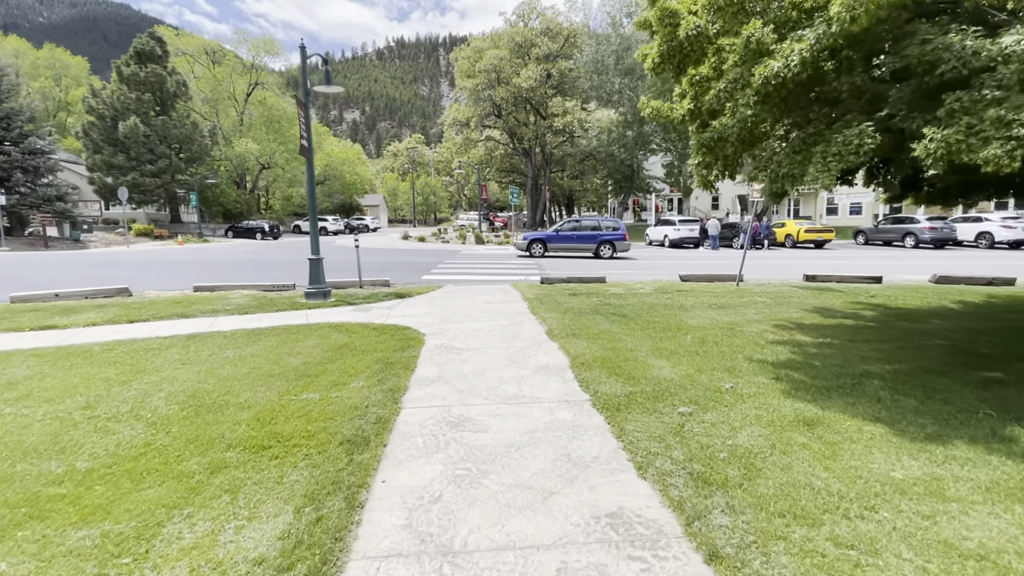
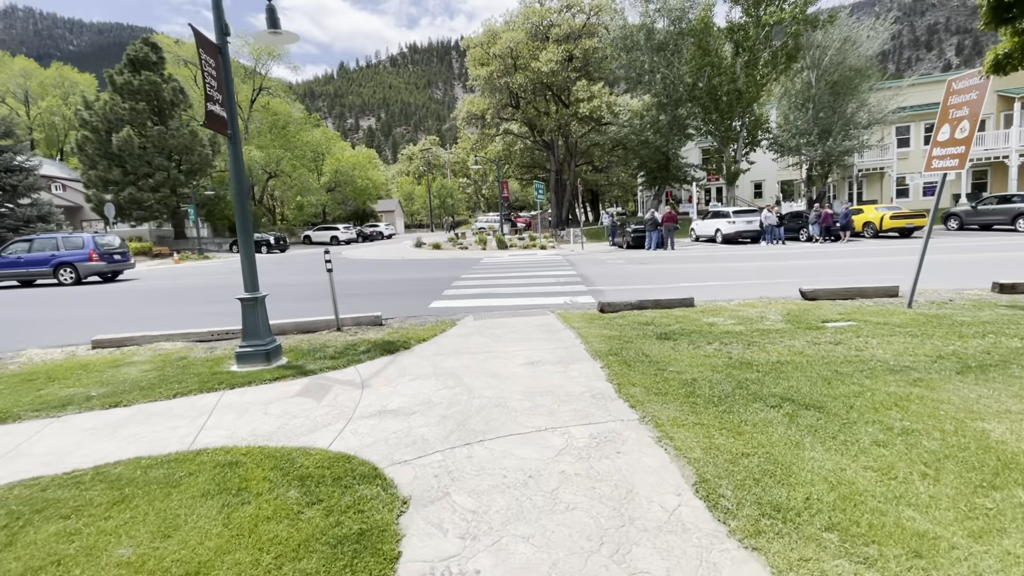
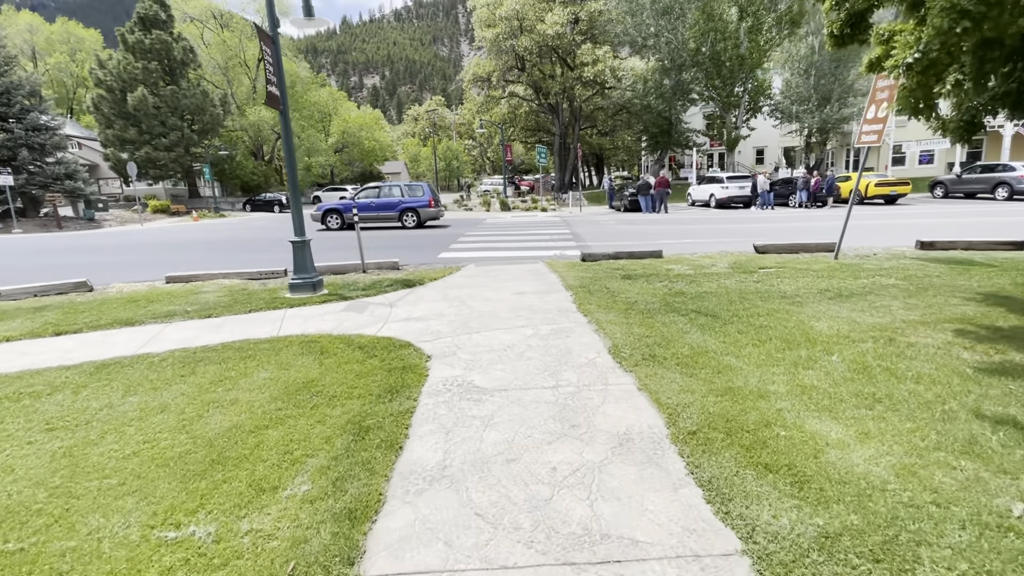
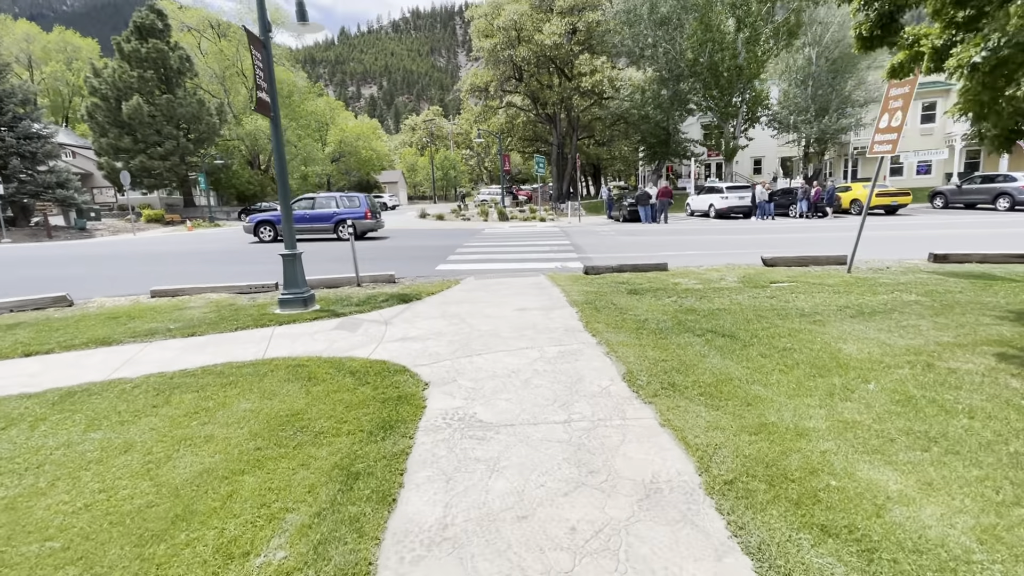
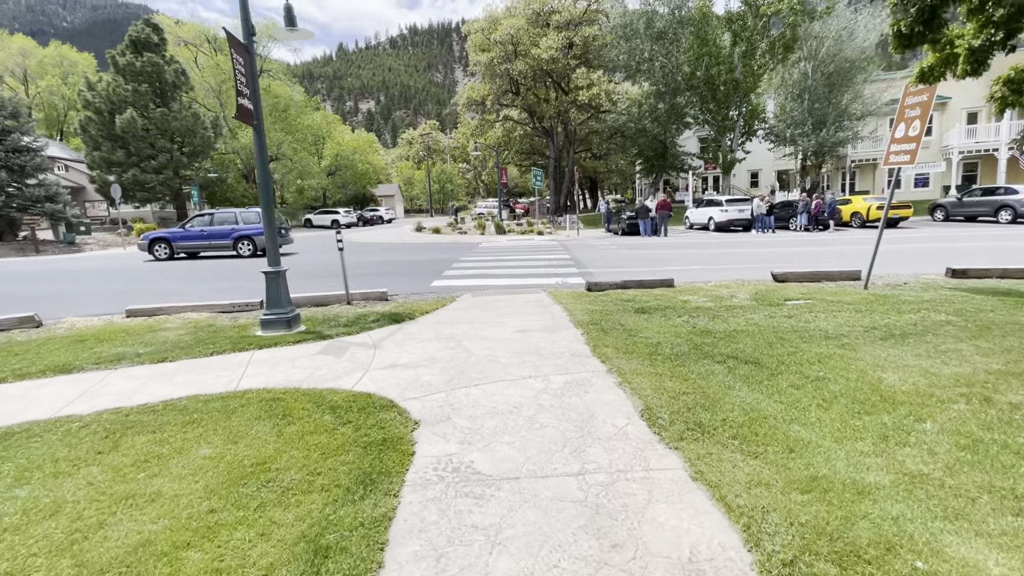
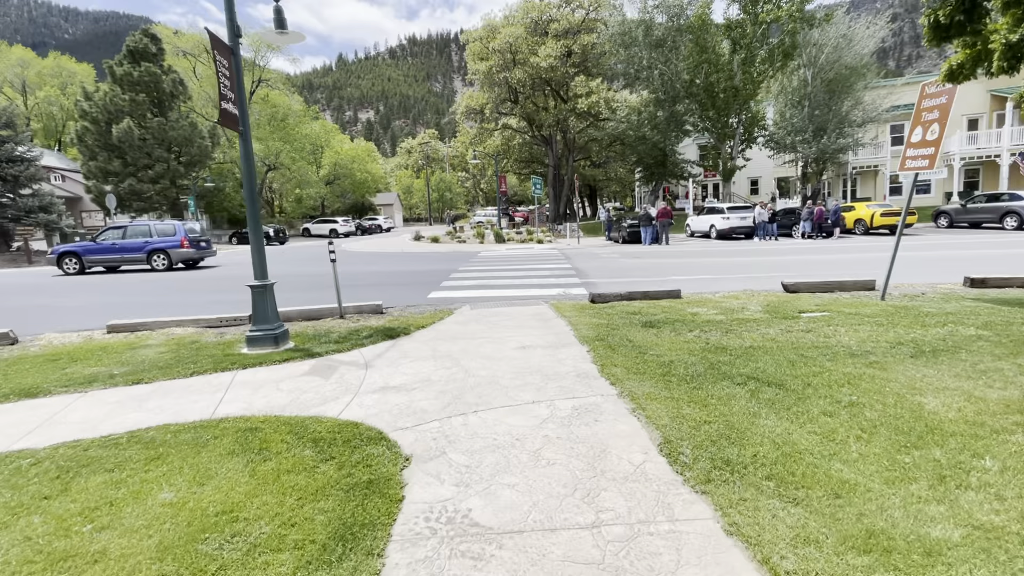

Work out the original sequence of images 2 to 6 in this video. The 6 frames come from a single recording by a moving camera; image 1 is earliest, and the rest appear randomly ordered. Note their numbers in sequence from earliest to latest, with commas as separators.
3, 4, 5, 6, 2
